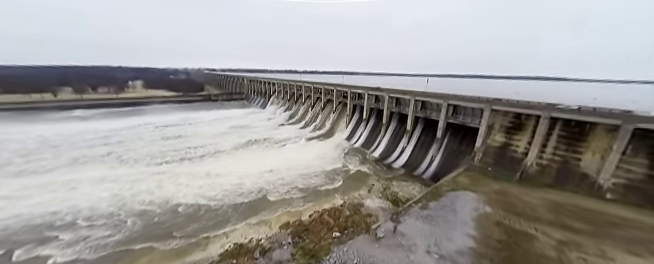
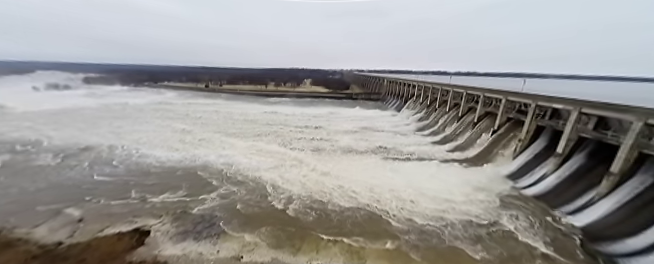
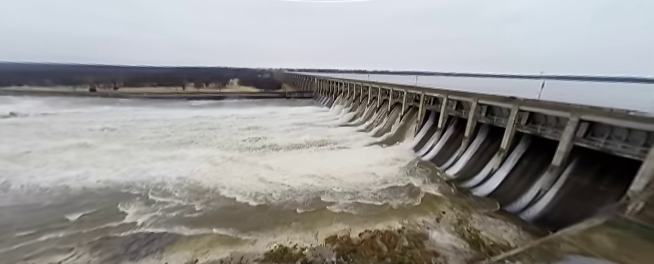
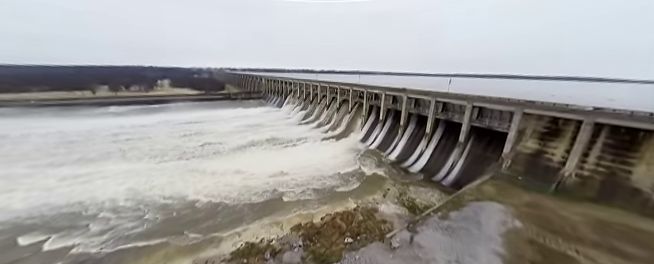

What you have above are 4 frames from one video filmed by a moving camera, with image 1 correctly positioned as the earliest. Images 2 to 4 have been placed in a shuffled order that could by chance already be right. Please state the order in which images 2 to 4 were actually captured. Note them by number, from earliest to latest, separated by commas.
4, 3, 2
